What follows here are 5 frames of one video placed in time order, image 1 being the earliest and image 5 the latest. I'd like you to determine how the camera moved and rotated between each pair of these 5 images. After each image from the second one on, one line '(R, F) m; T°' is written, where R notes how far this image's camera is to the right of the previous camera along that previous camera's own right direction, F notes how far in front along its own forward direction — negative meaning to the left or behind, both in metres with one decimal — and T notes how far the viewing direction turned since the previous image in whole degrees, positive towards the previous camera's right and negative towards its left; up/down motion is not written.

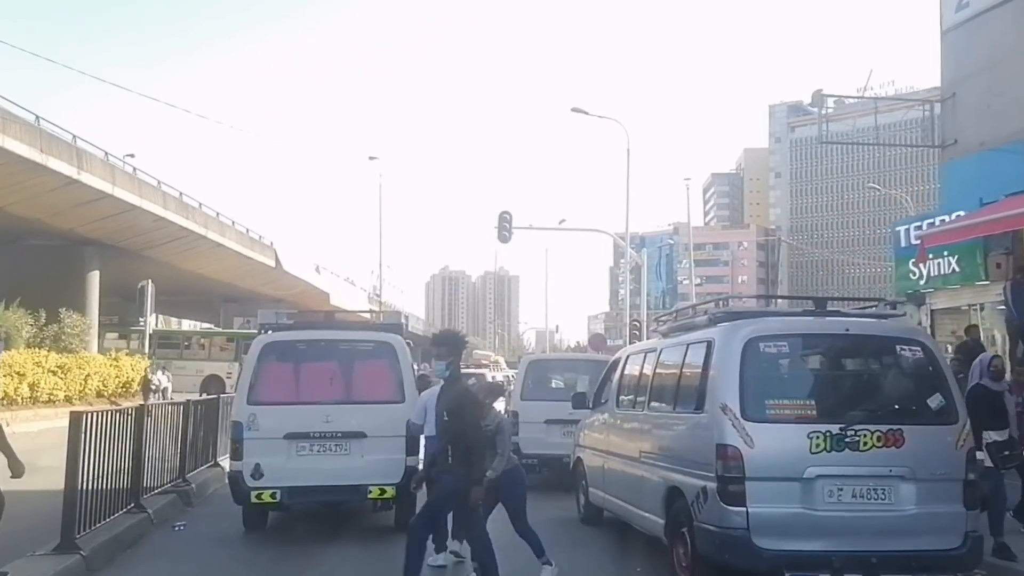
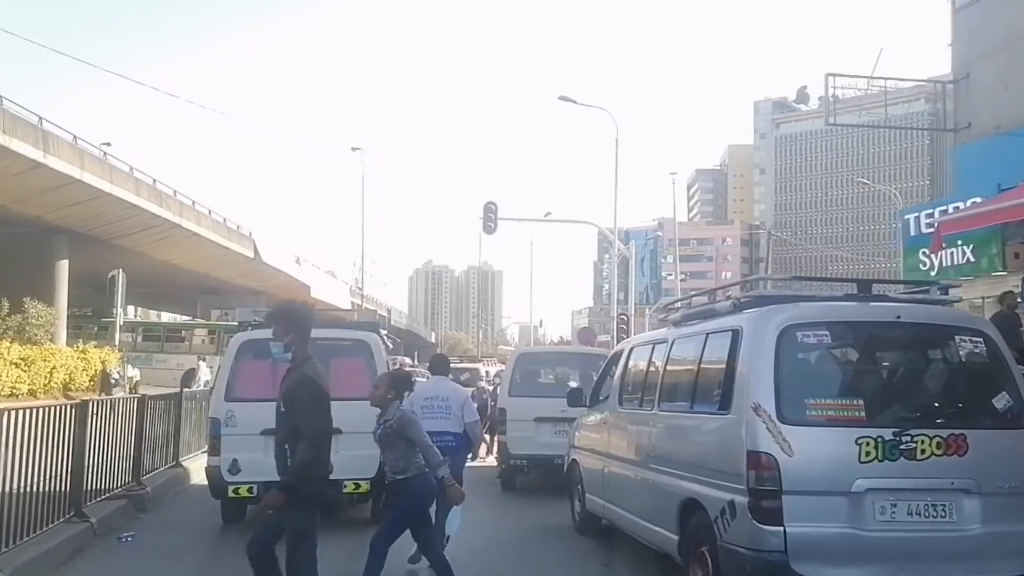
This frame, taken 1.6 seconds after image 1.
(-0.1, +1.1) m; +1°
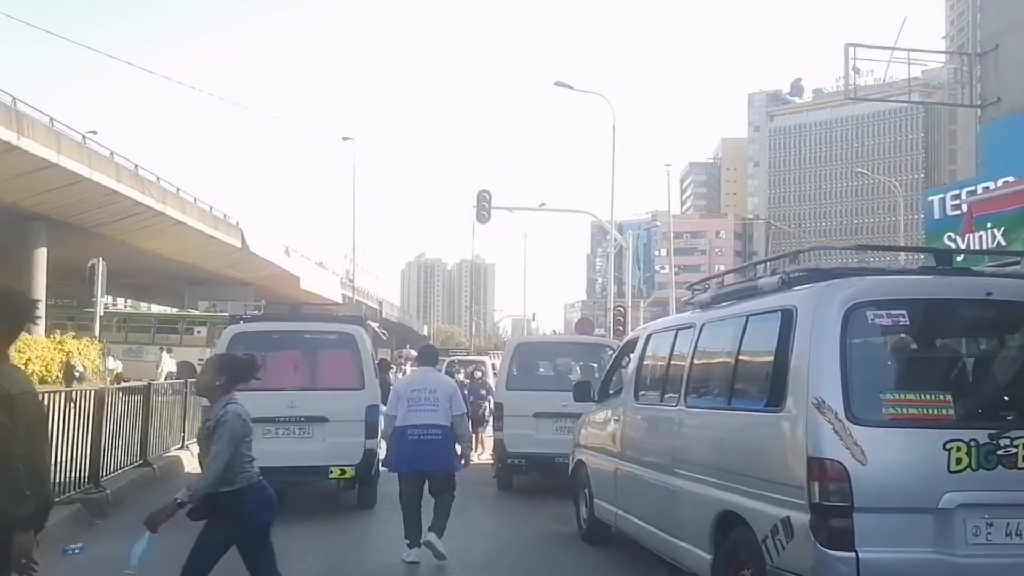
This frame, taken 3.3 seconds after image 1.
(-0.1, +1.1) m; 0°
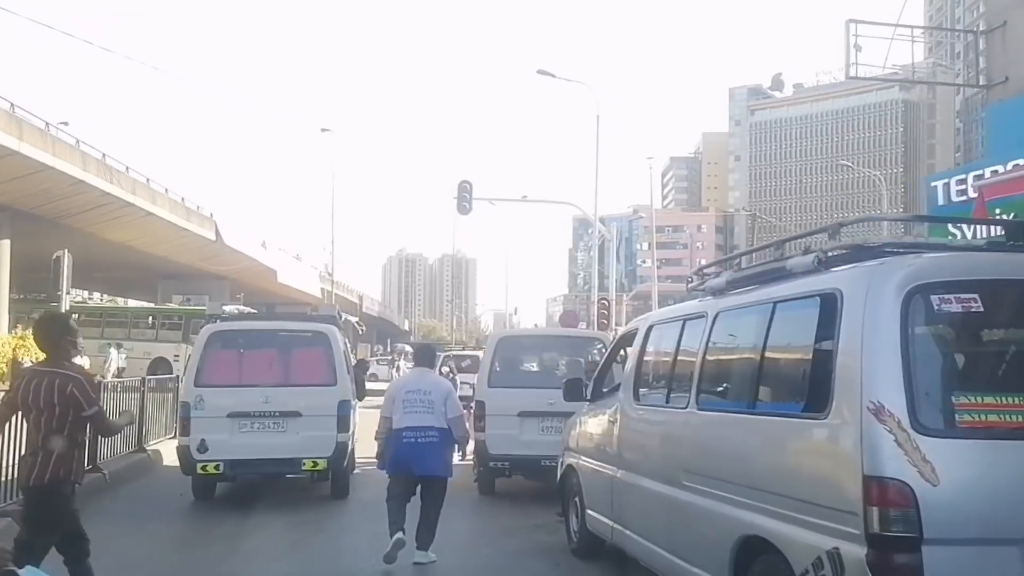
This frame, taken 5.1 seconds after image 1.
(0.0, +0.9) m; +1°
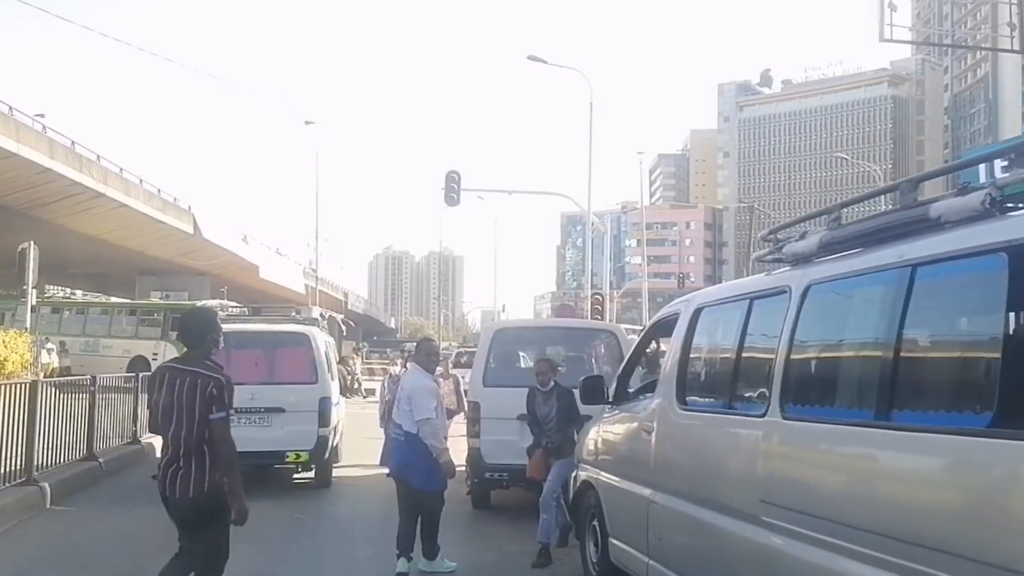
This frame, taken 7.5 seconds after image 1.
(-0.1, +1.5) m; +1°
